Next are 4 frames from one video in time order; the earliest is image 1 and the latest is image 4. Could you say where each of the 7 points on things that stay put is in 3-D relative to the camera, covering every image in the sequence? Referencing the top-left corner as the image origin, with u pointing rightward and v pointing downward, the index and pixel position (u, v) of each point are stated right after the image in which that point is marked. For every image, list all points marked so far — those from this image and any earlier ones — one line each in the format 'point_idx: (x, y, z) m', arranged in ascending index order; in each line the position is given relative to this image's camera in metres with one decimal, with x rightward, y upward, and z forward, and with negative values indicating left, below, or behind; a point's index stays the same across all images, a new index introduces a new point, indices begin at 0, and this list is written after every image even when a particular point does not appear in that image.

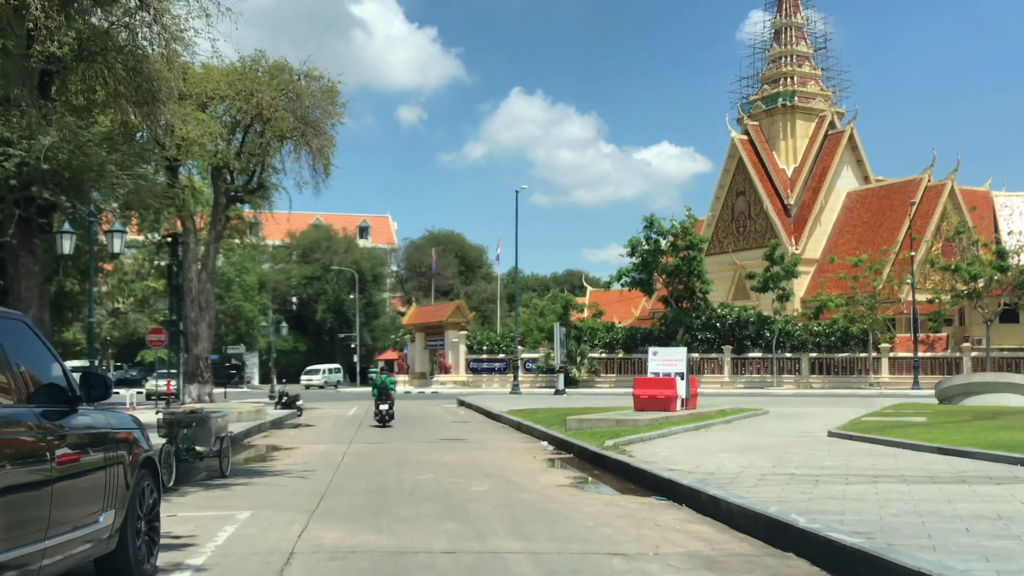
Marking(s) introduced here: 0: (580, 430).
0: (+1.1, -2.3, +14.6) m
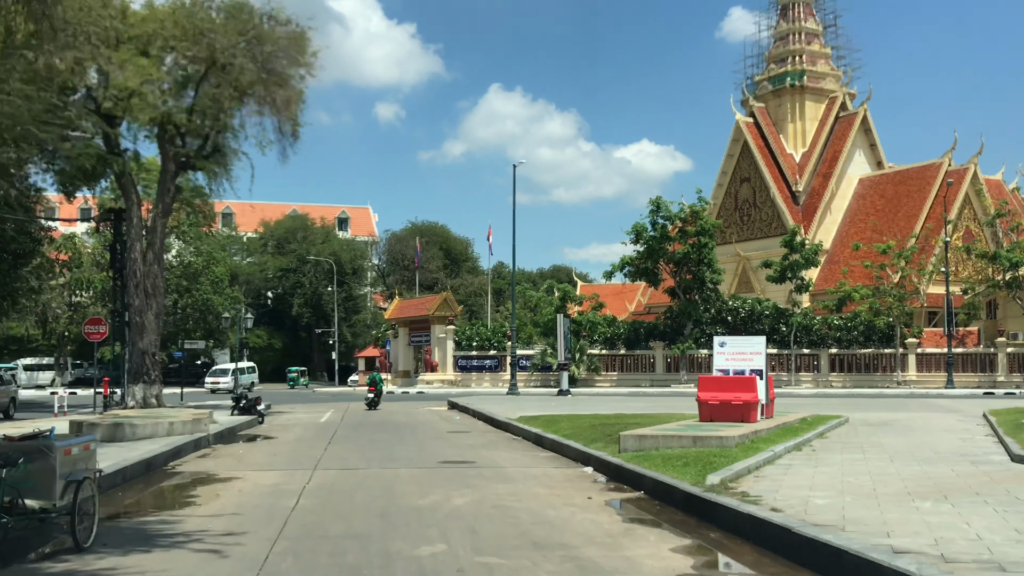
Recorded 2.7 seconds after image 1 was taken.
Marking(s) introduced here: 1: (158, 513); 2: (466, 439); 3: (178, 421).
0: (+1.5, -1.9, +10.2) m
1: (-3.1, -2.0, +8.0) m
2: (-0.8, -2.7, +15.9) m
3: (-5.4, -2.1, +14.4) m
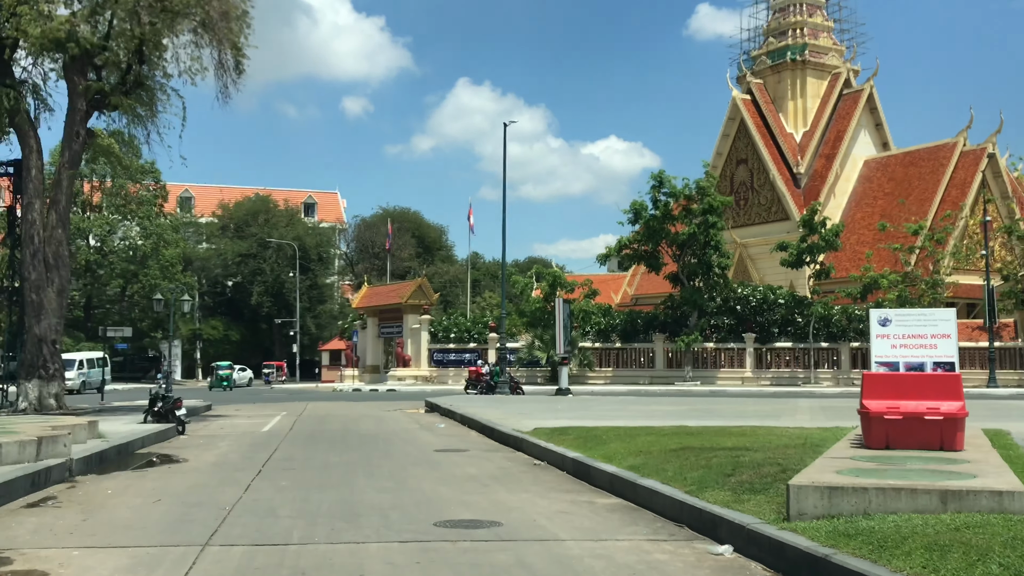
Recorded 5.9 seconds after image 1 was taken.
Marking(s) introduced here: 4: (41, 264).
0: (+1.9, -1.4, +5.2) m
1: (-2.6, -1.5, +2.7) m
2: (-0.6, -2.1, +10.7) m
3: (-5.1, -1.6, +9.1) m
4: (-10.5, +0.5, +19.7) m
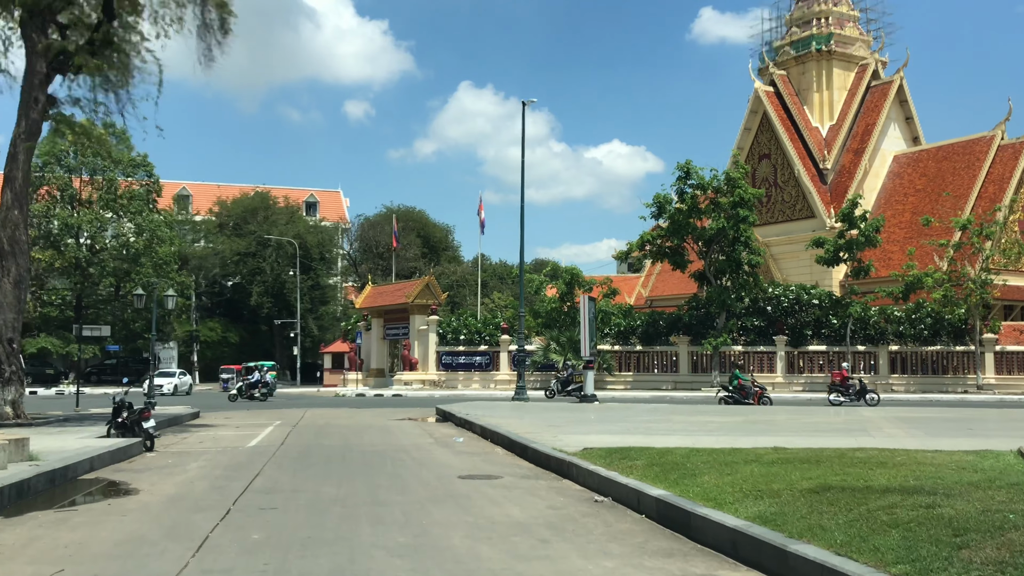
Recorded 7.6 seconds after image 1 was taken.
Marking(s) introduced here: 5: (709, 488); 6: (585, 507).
0: (+2.4, -1.1, +2.5) m
1: (-2.2, -1.2, +0.1) m
2: (-0.1, -1.9, +8.0) m
3: (-4.6, -1.3, +6.5) m
4: (-9.9, +0.7, +17.0) m
5: (+1.6, -1.6, +7.1) m
6: (+0.6, -1.9, +7.7) m
